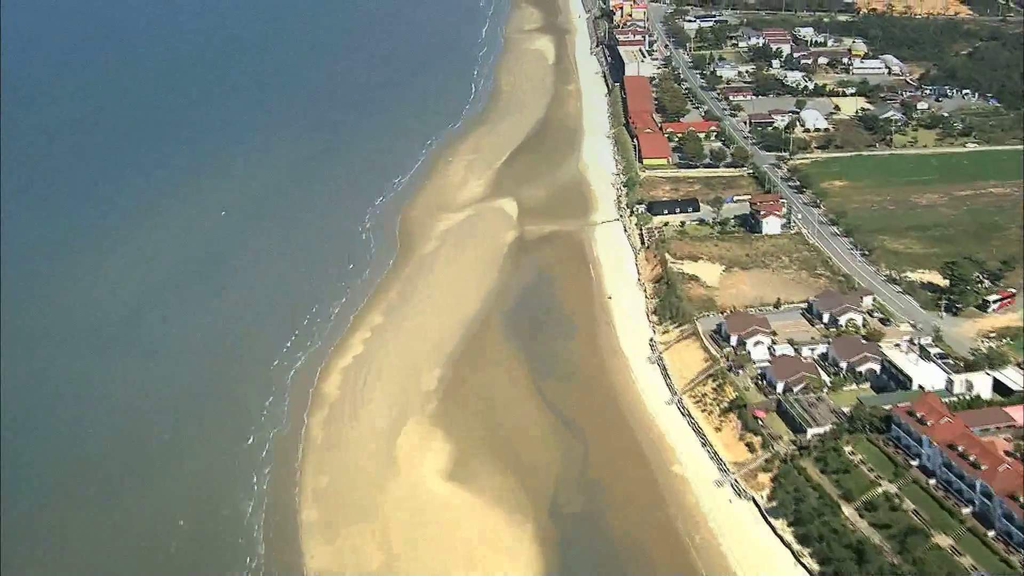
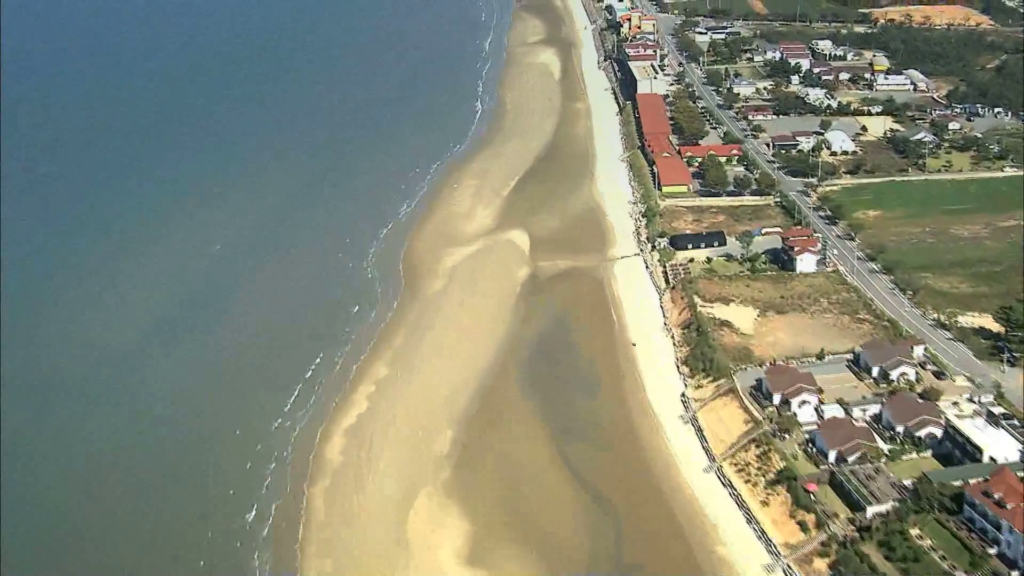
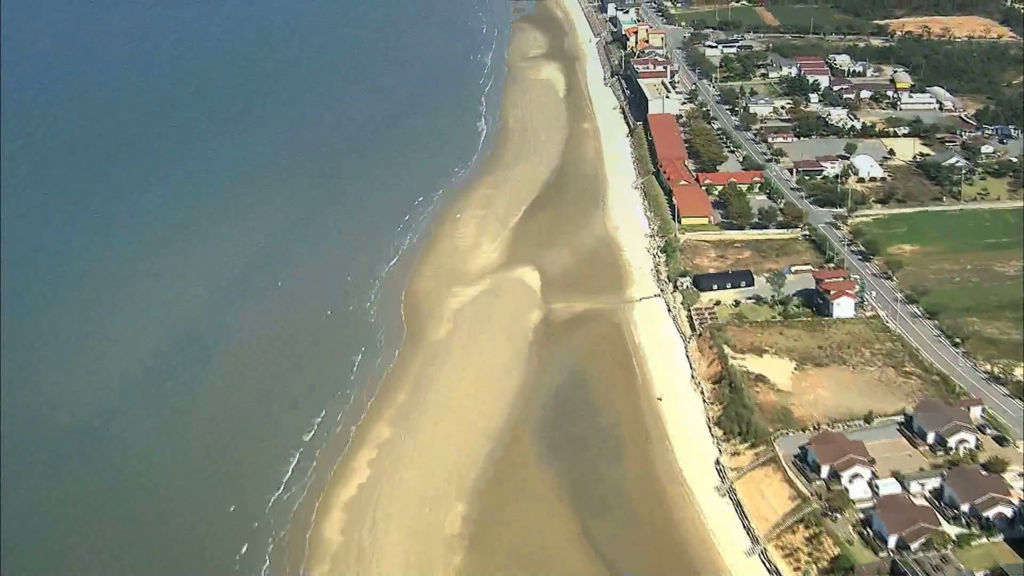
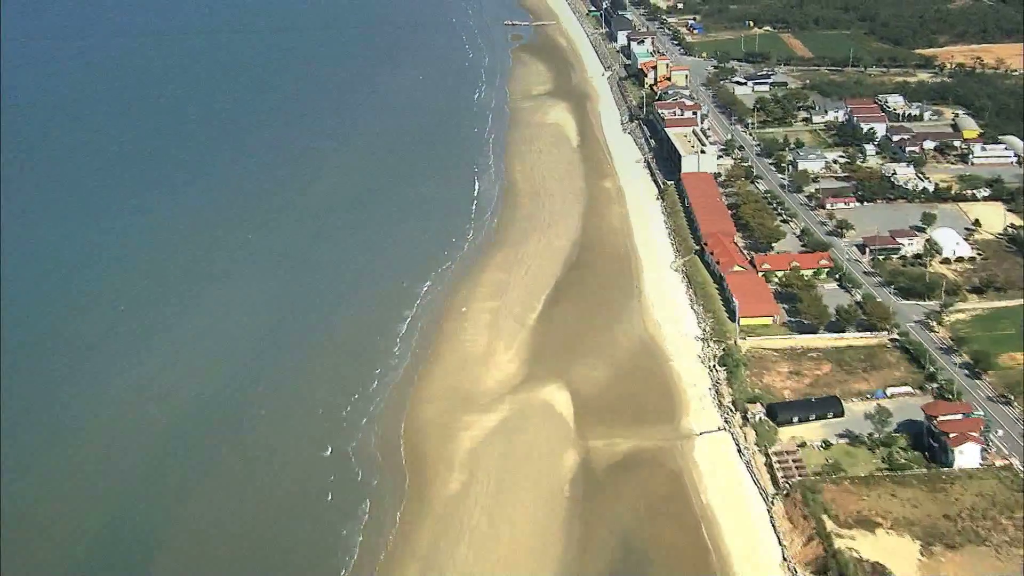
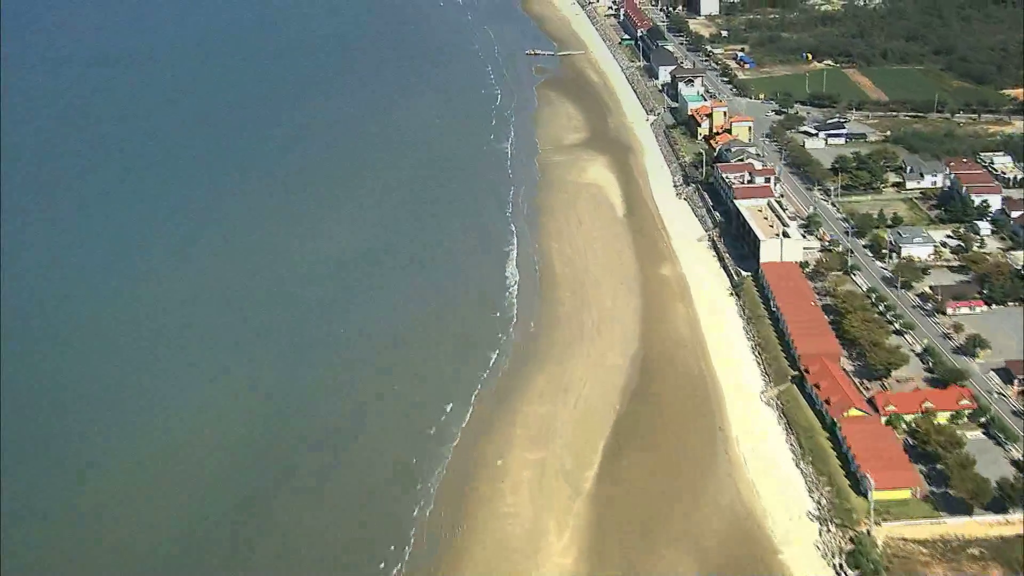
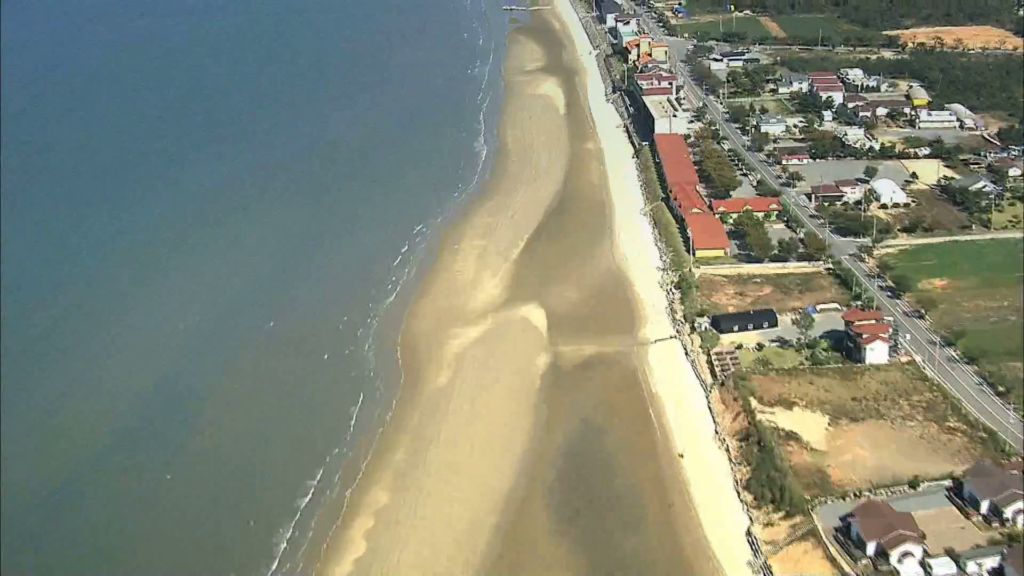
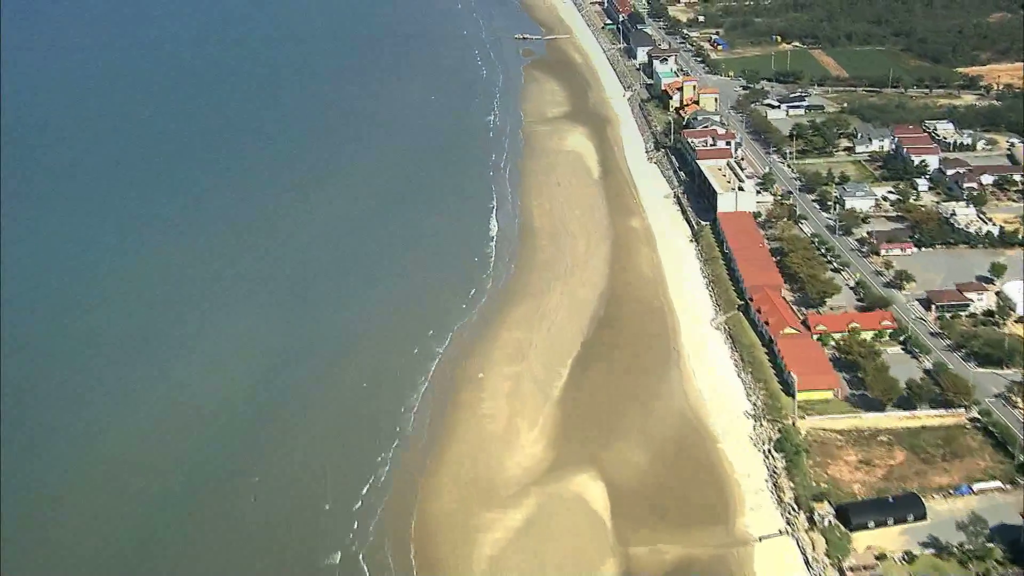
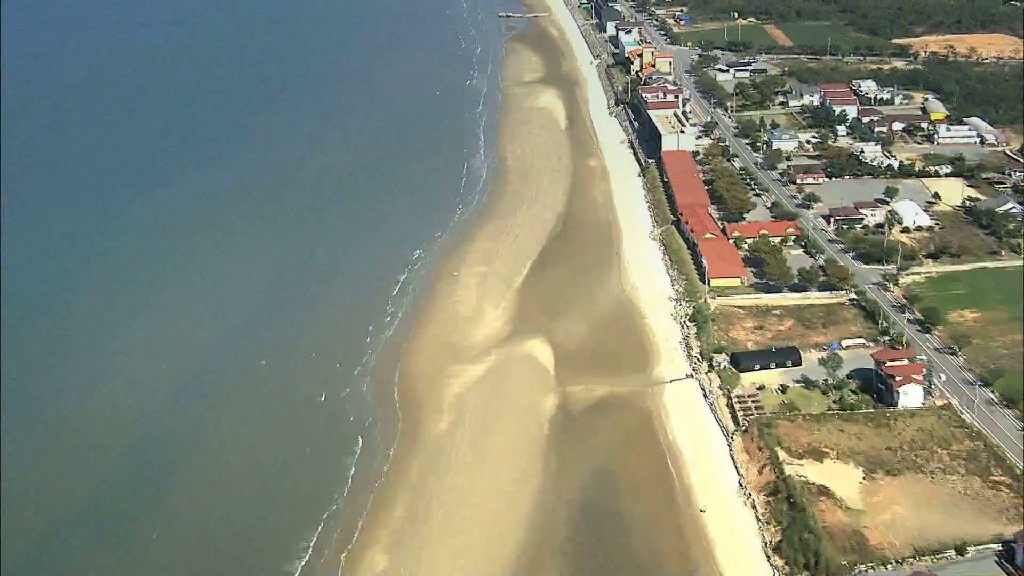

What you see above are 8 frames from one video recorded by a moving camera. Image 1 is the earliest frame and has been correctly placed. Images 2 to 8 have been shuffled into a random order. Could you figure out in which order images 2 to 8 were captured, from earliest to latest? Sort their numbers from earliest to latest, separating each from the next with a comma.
2, 3, 6, 8, 4, 7, 5
